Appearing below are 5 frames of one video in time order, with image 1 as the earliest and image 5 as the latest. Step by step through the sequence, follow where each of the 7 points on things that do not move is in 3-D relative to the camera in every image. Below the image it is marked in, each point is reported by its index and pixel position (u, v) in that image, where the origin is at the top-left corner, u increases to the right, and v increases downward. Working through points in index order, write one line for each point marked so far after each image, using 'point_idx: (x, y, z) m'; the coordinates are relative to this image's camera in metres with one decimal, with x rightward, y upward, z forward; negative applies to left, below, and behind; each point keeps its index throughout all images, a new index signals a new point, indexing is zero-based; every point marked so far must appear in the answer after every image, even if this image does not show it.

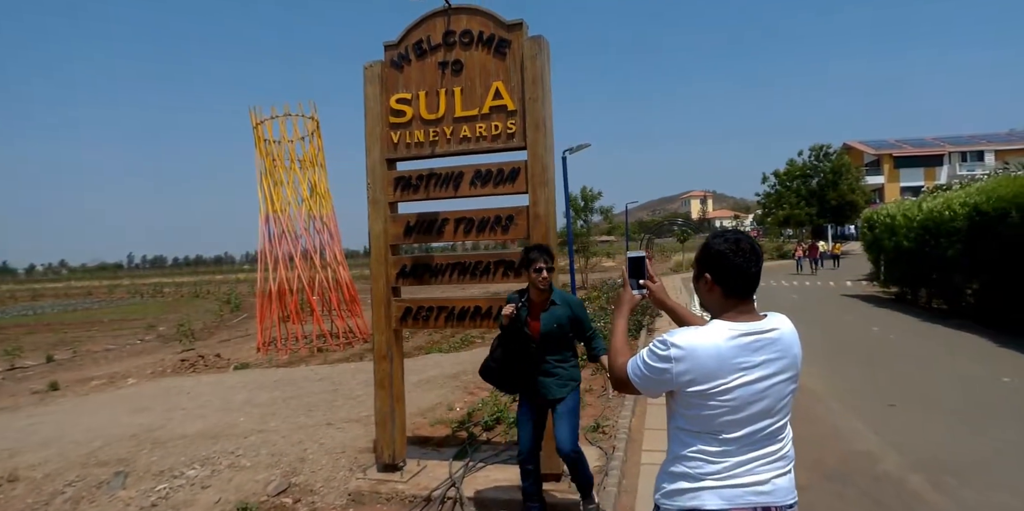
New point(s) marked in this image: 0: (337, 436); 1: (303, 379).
0: (-1.8, -1.8, +5.7) m
1: (-3.3, -1.9, +8.8) m
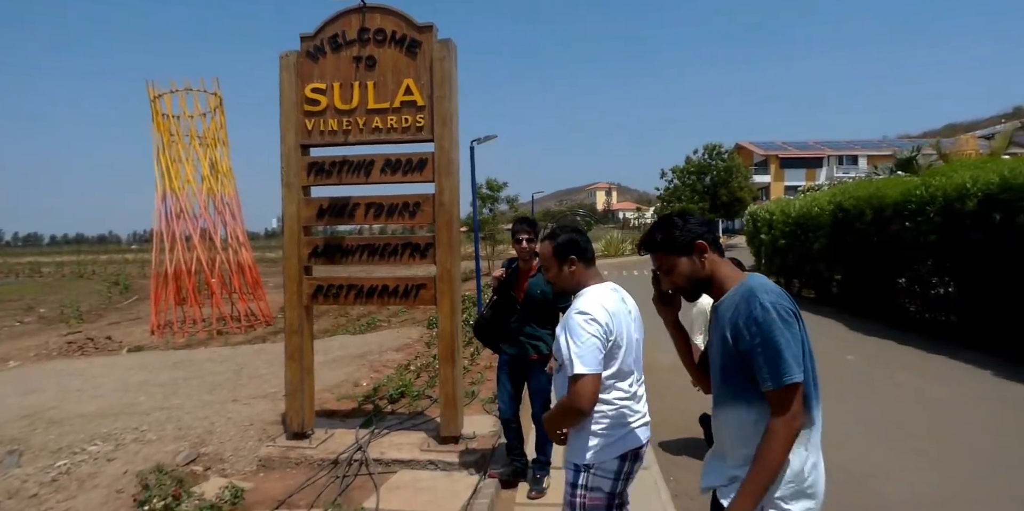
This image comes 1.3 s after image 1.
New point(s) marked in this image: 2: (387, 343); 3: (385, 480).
0: (-2.8, -1.6, +5.8) m
1: (-4.8, -1.6, +8.7) m
2: (-2.4, -1.6, +10.3) m
3: (-1.0, -1.7, +4.2) m
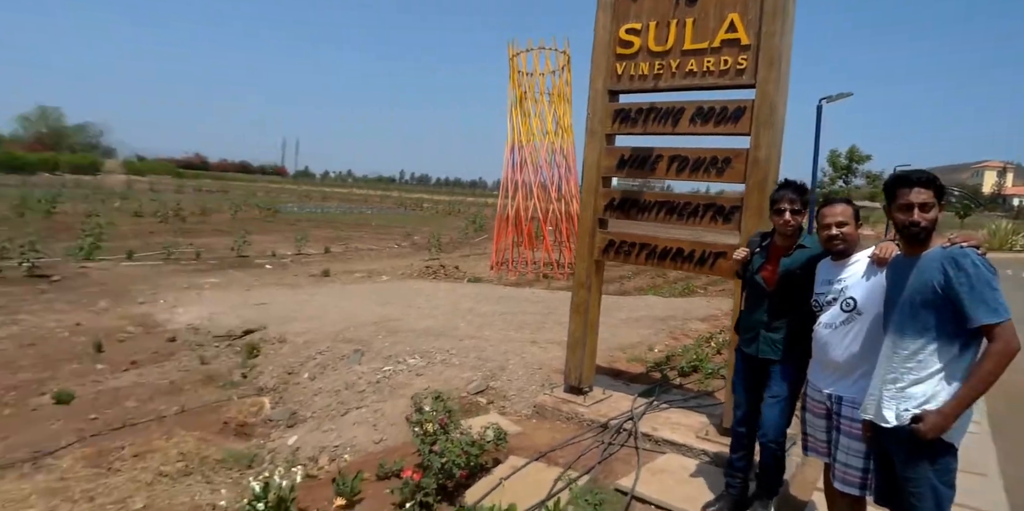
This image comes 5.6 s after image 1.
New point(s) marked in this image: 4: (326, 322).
0: (+0.1, -1.2, +6.4) m
1: (-0.2, -0.8, +9.8) m
2: (+2.8, -1.2, +10.0) m
3: (+0.8, -1.6, +4.1) m
4: (-2.7, -0.9, +7.8) m
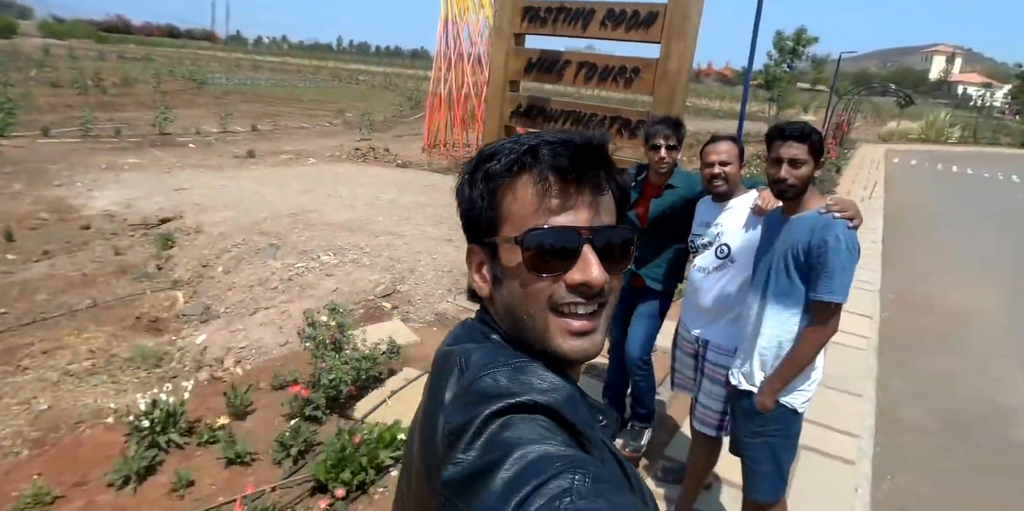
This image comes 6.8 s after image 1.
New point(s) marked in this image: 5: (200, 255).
0: (-0.7, 0.0, +6.1) m
1: (-1.1, +1.2, +9.4) m
2: (+1.8, +0.9, +9.8) m
3: (+0.2, -0.9, +4.0) m
4: (-3.6, +0.6, +7.3) m
5: (-3.5, 0.0, +6.1) m
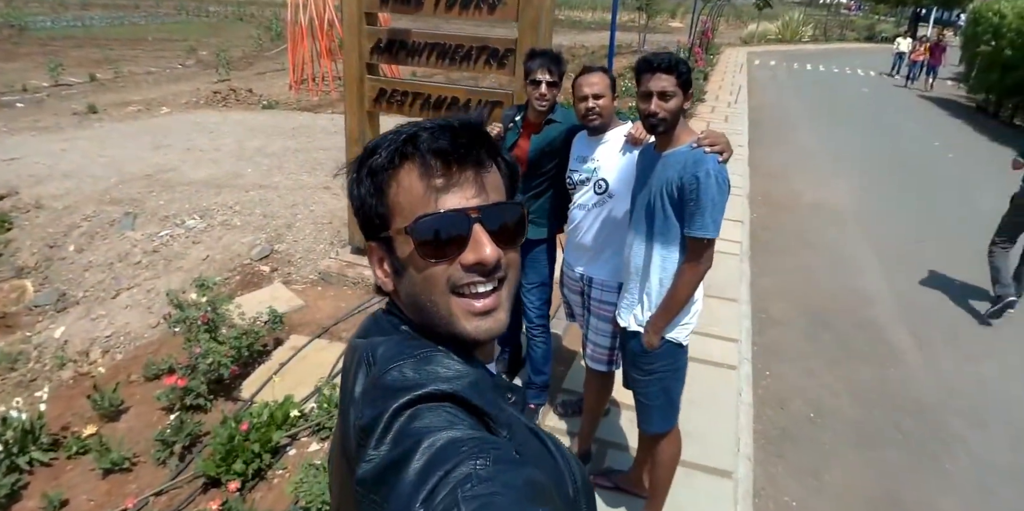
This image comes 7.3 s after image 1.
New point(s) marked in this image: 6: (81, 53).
0: (-1.8, +0.6, +5.7) m
1: (-2.9, +2.0, +8.7) m
2: (-0.1, +2.2, +9.5) m
3: (-0.6, -0.5, +3.9) m
4: (-4.9, +0.9, +6.3) m
5: (-4.6, +0.2, +5.3) m
6: (-12.2, +6.0, +16.0) m
